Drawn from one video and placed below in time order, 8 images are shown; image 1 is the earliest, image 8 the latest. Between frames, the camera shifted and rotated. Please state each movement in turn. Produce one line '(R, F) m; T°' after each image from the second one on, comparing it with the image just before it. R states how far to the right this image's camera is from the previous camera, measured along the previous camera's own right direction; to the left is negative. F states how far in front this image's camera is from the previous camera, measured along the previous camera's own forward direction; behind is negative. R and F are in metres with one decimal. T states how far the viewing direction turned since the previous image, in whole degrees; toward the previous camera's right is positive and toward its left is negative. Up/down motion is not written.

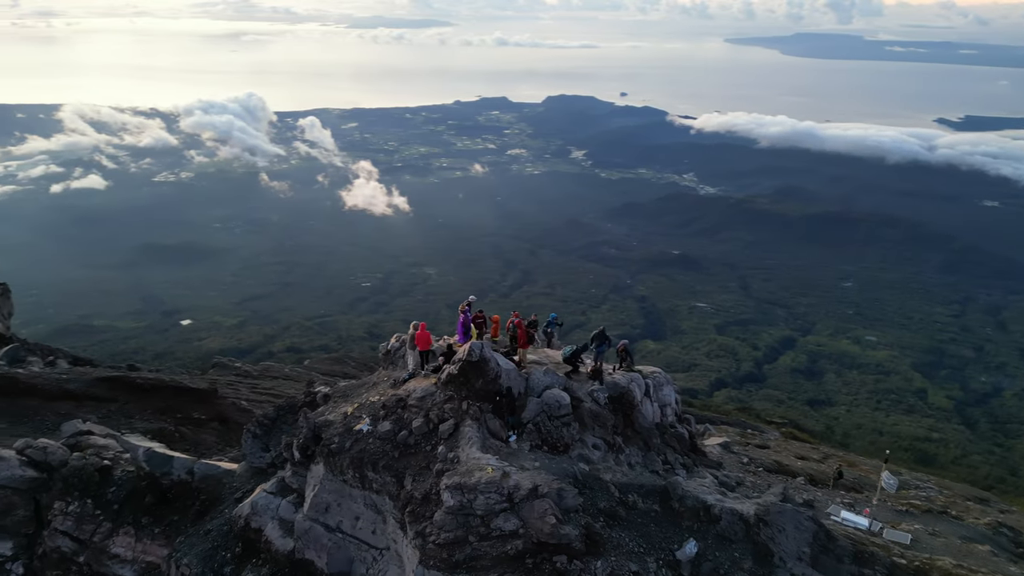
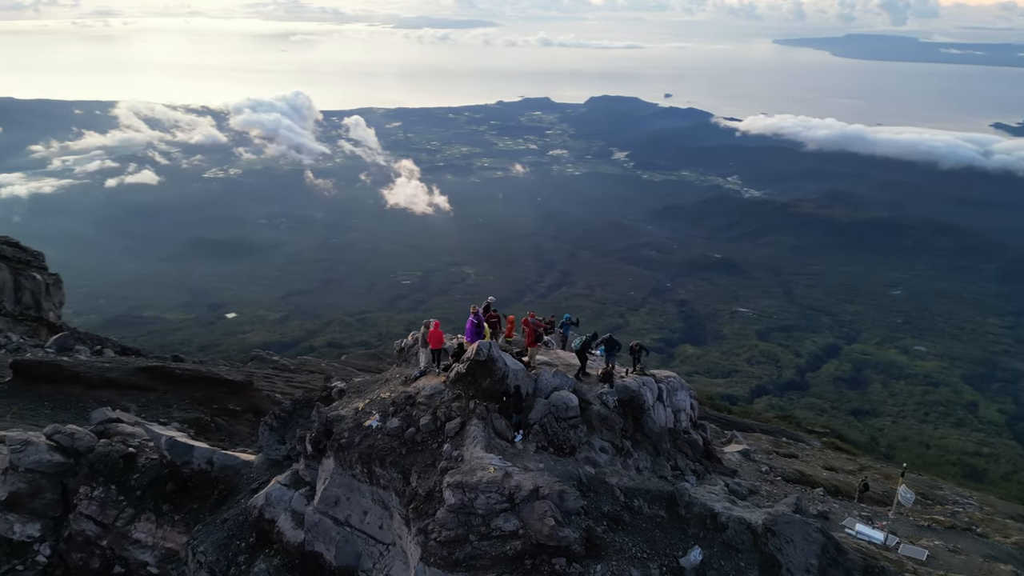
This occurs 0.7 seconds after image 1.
(+0.4, 0.0) m; -3°
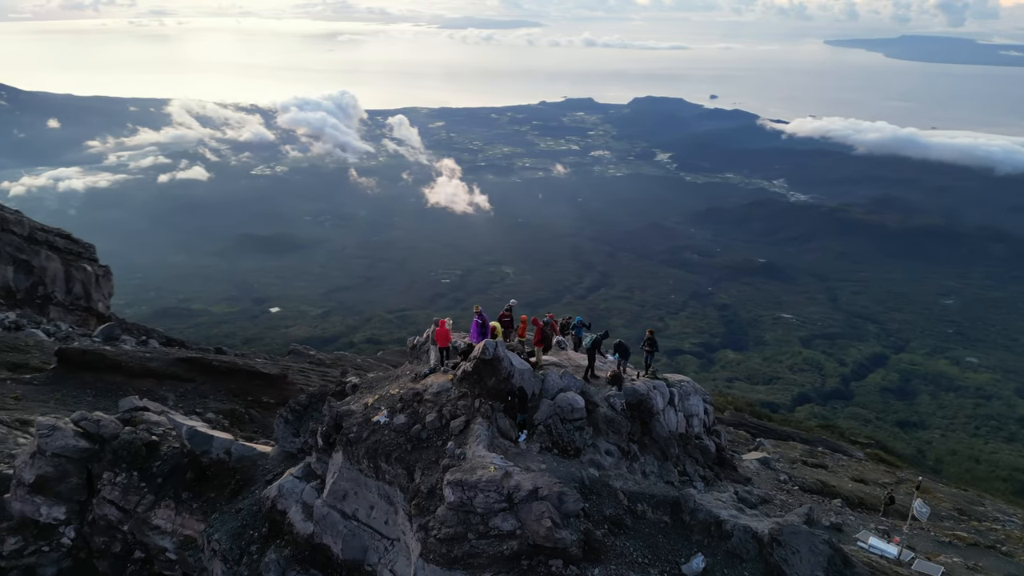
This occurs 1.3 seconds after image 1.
(+0.4, 0.0) m; -3°
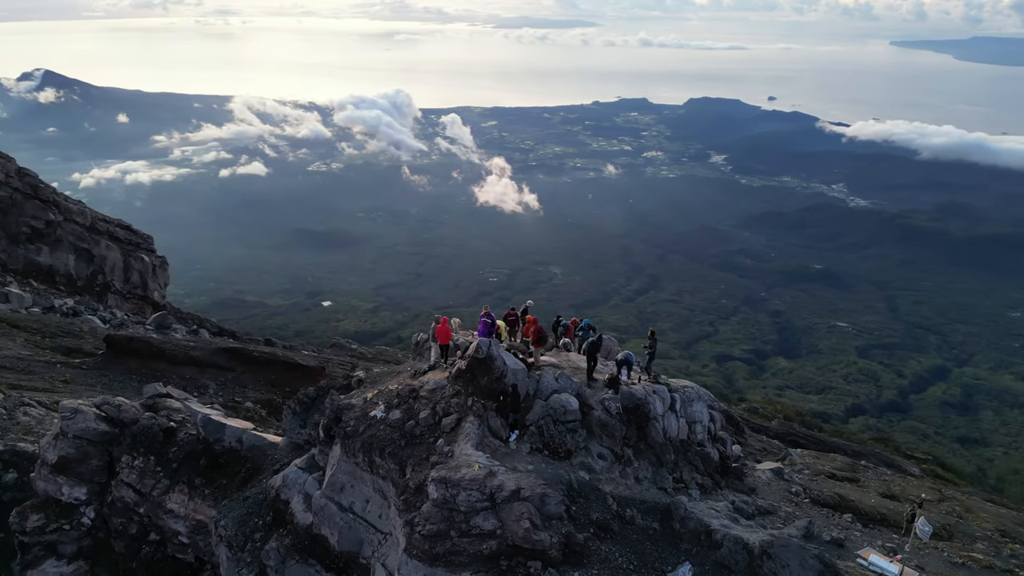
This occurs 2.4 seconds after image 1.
(+0.7, 0.0) m; -4°
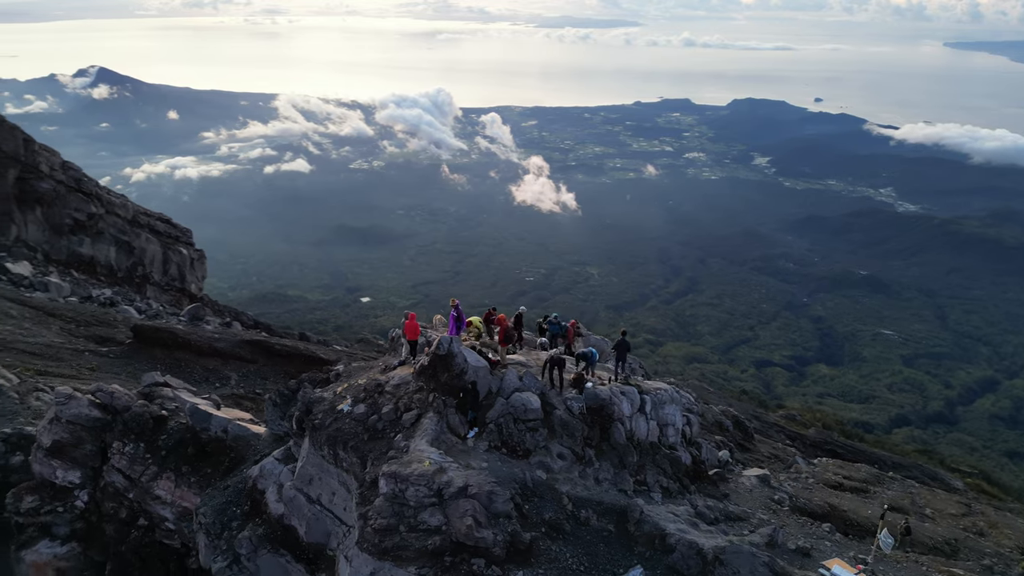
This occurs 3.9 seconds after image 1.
(+1.1, 0.0) m; -3°
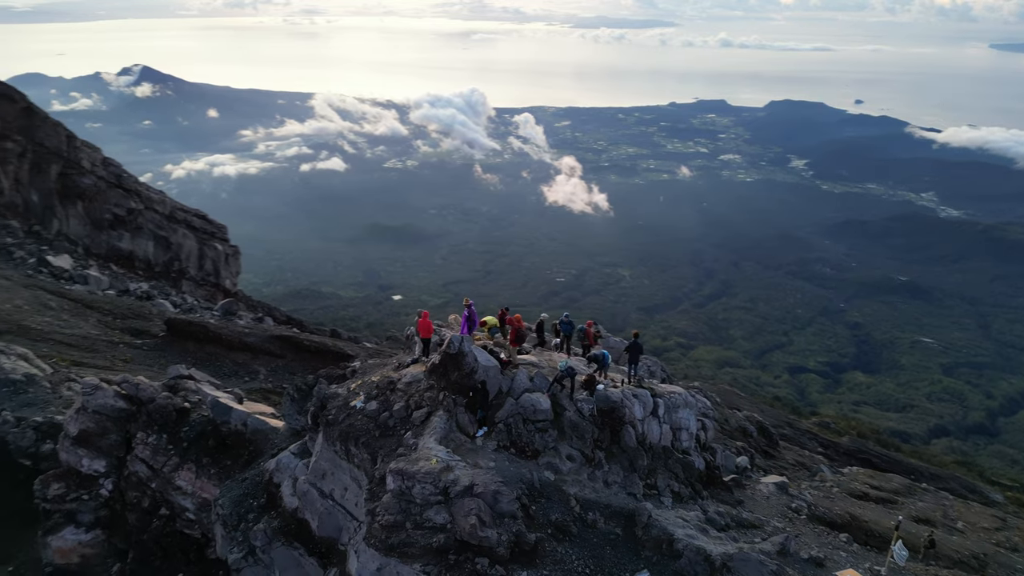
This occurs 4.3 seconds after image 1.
(+0.3, 0.0) m; -2°
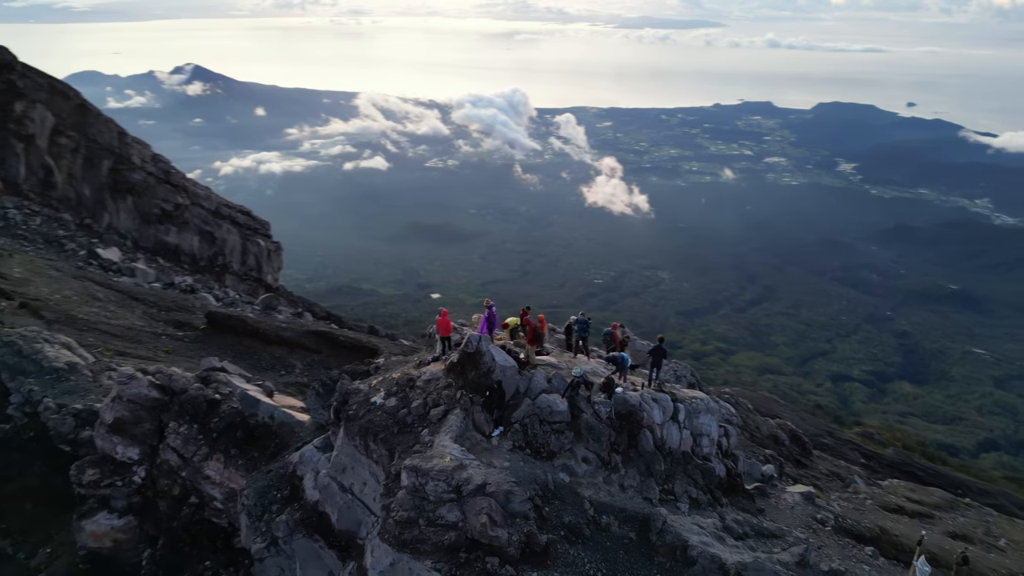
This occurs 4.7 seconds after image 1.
(+0.3, 0.0) m; -3°
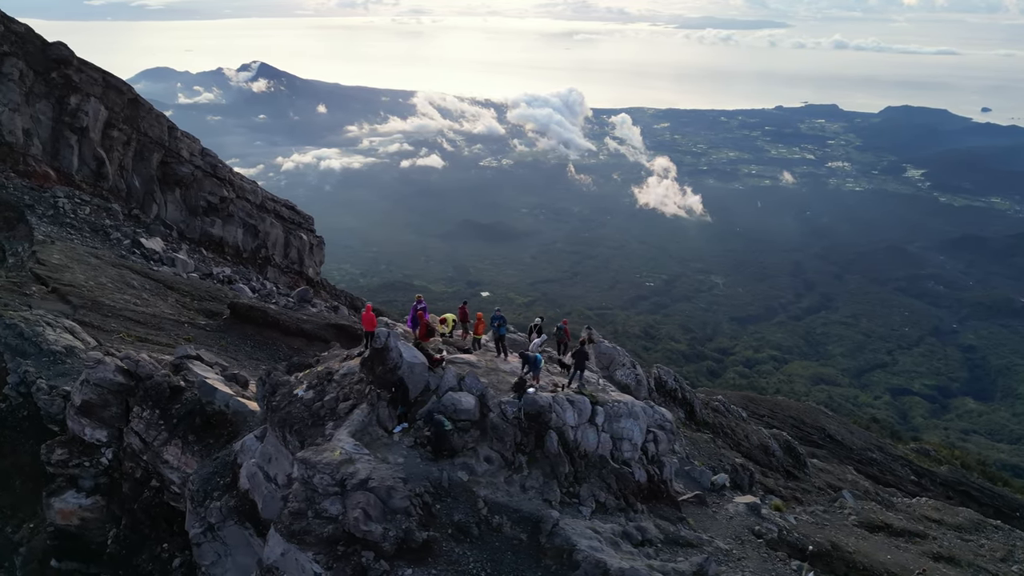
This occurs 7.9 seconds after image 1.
(+2.0, +0.1) m; -4°
